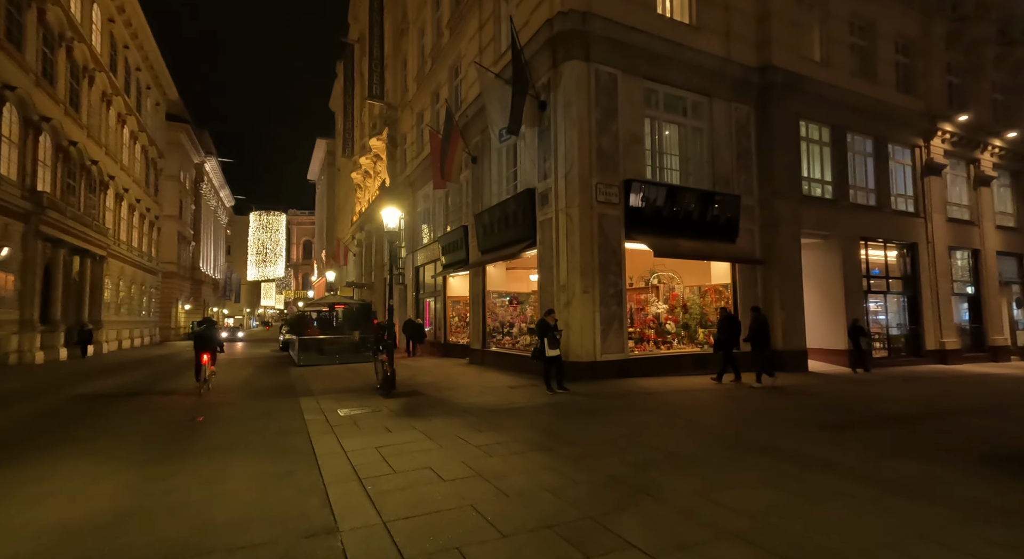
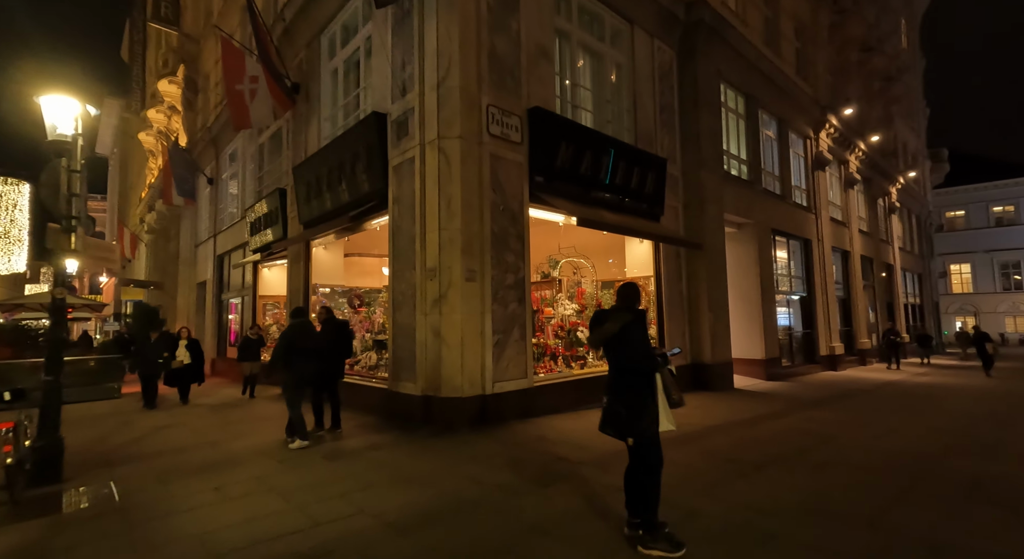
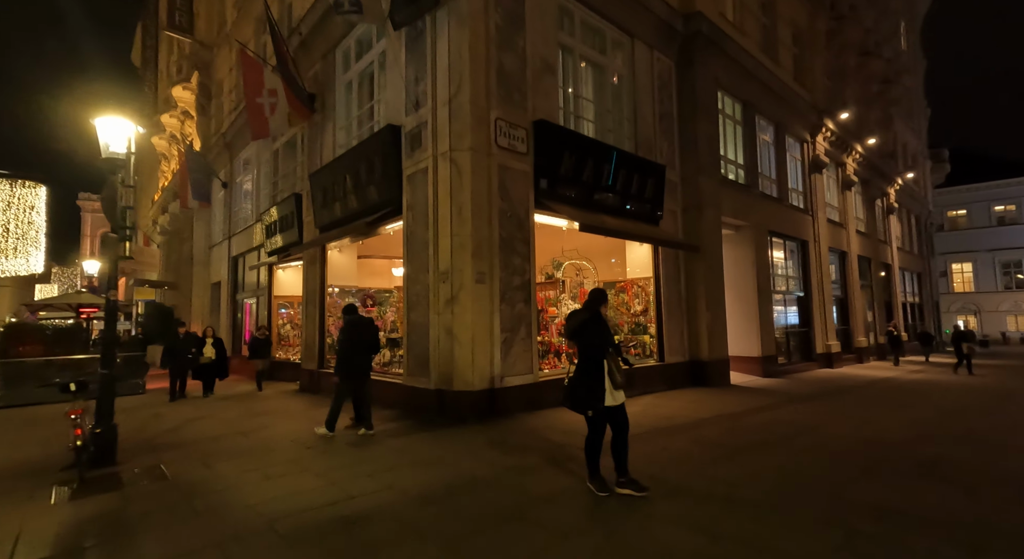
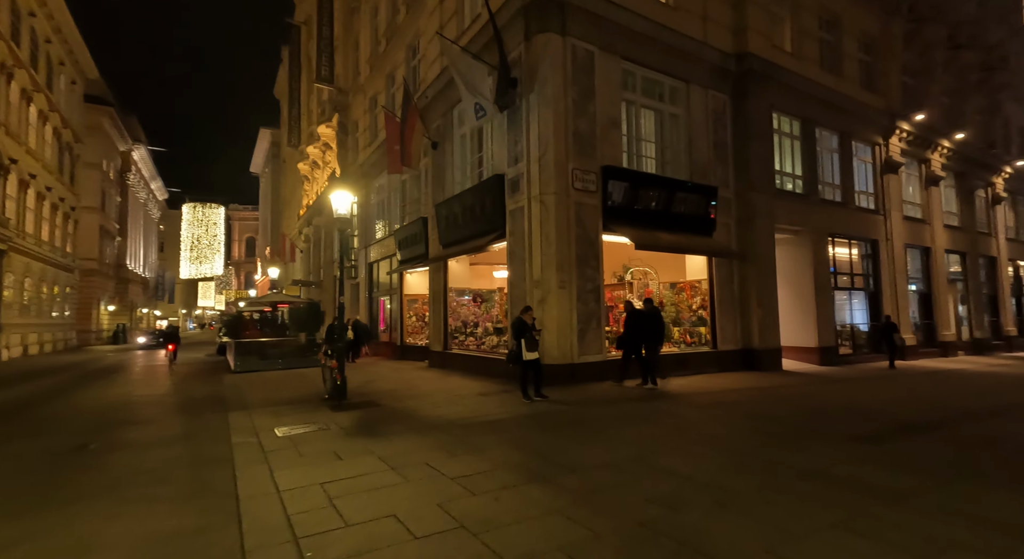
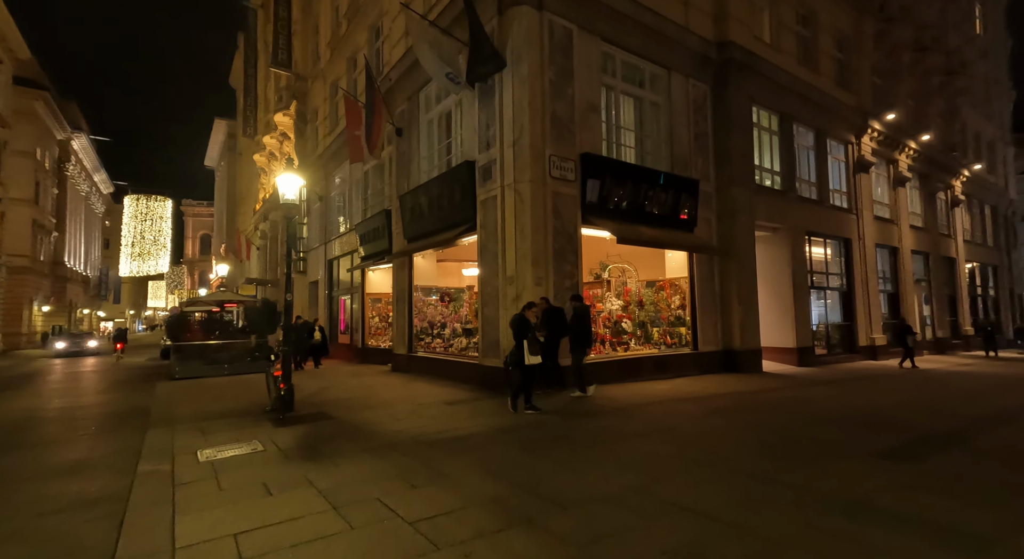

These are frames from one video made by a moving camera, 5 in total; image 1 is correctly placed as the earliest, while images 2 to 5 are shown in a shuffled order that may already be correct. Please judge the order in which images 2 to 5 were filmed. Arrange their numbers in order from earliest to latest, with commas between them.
4, 5, 3, 2
